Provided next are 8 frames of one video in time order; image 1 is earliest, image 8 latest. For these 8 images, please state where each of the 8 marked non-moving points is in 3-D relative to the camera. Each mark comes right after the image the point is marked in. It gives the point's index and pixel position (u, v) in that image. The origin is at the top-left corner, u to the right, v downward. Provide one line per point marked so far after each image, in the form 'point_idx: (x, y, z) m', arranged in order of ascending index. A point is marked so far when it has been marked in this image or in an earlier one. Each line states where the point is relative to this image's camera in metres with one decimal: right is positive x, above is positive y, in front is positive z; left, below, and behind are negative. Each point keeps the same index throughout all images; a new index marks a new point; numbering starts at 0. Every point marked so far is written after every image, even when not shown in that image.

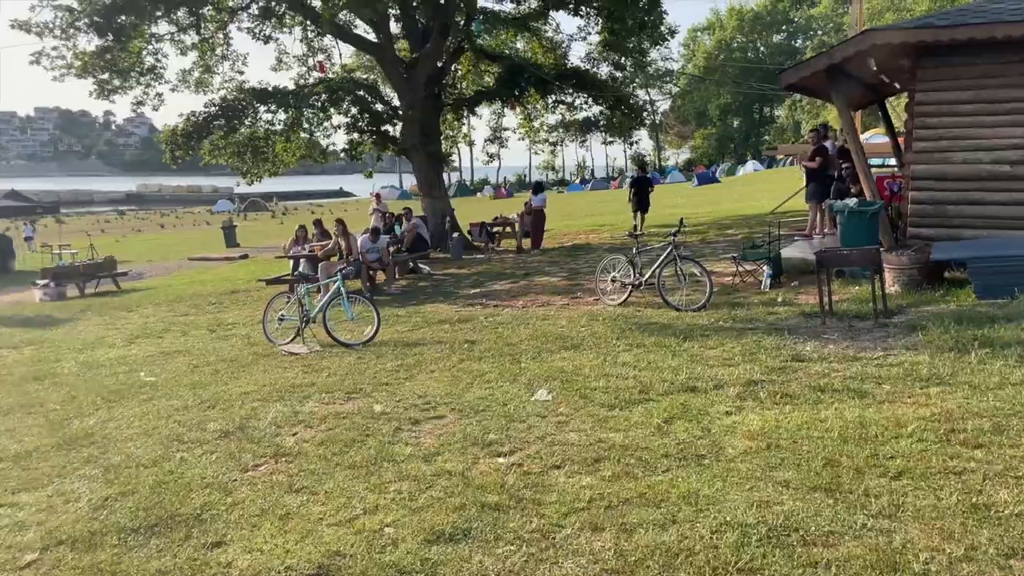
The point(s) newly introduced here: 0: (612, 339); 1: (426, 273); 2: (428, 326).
0: (+1.0, -0.5, +8.1) m
1: (-1.7, +0.3, +15.9) m
2: (-1.1, -0.5, +10.3) m
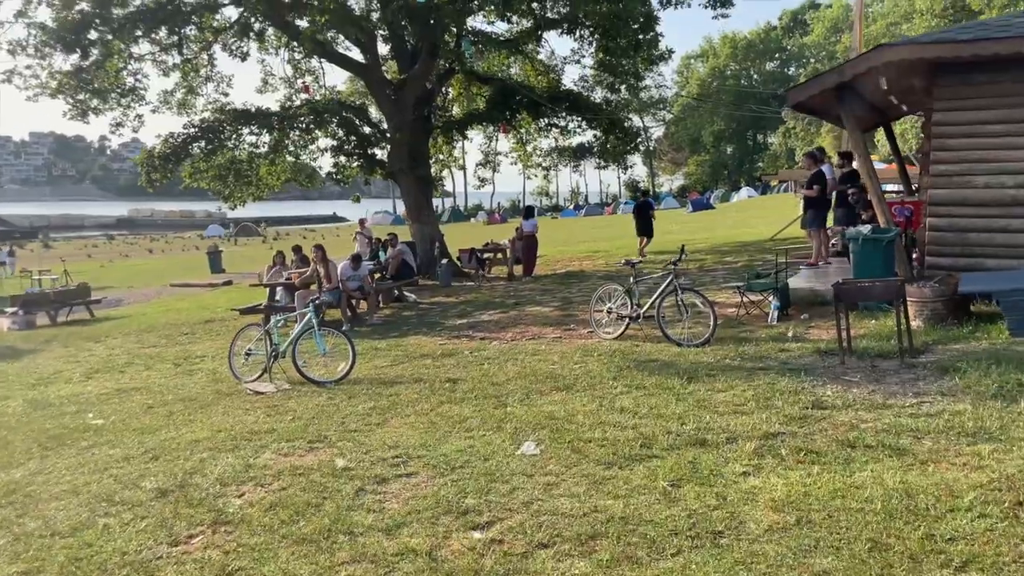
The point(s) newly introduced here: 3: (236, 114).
0: (+0.9, -0.8, +7.3) m
1: (-1.9, -0.3, +15.2) m
2: (-1.2, -0.8, +9.5) m
3: (-6.6, +4.2, +19.4) m
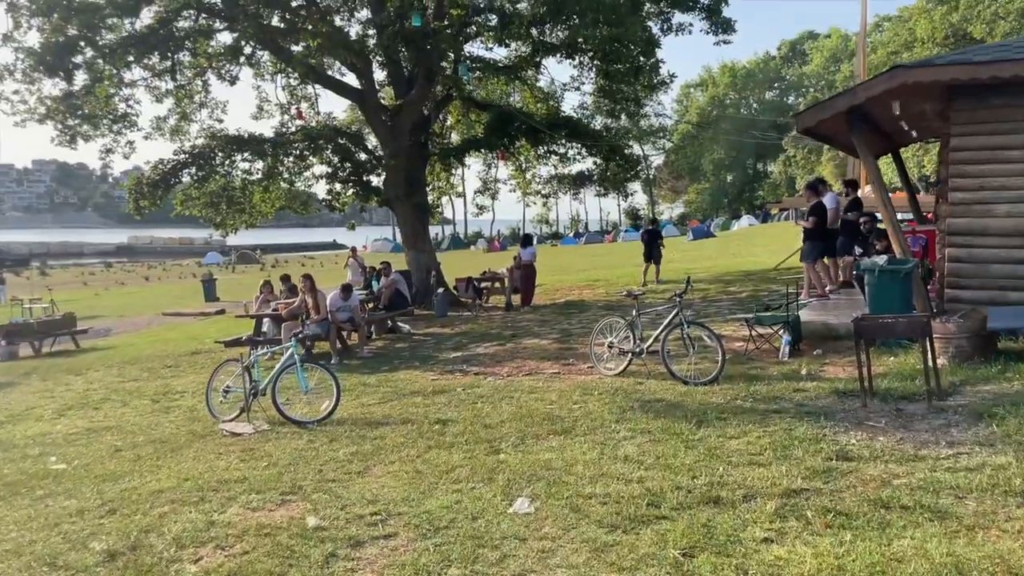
0: (+0.8, -1.1, +6.7) m
1: (-1.9, -0.8, +14.6) m
2: (-1.3, -1.2, +9.0) m
3: (-6.6, +3.5, +19.0) m
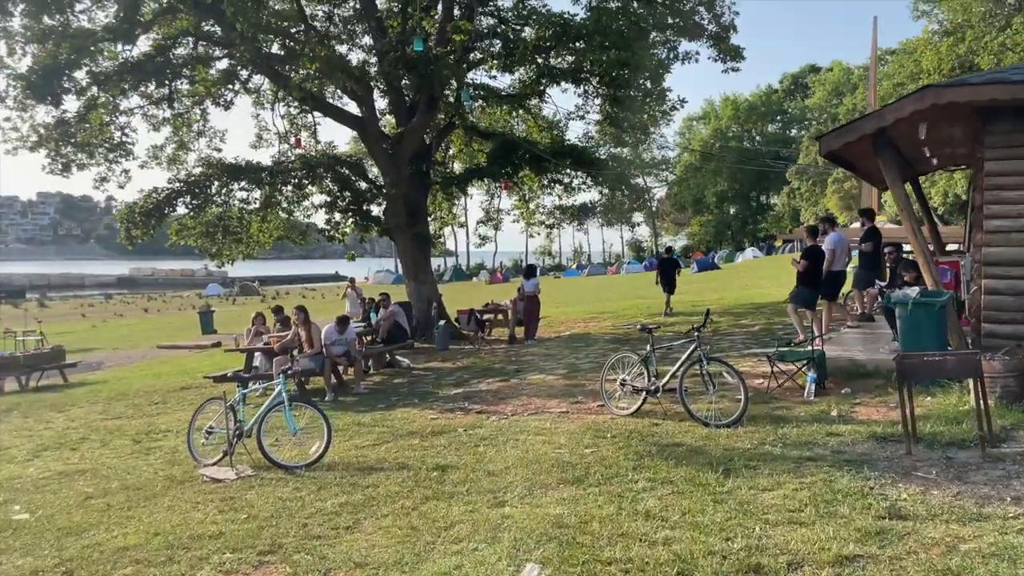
0: (+0.9, -1.4, +6.1) m
1: (-1.8, -1.4, +14.0) m
2: (-1.2, -1.6, +8.3) m
3: (-6.5, +2.7, +18.6) m
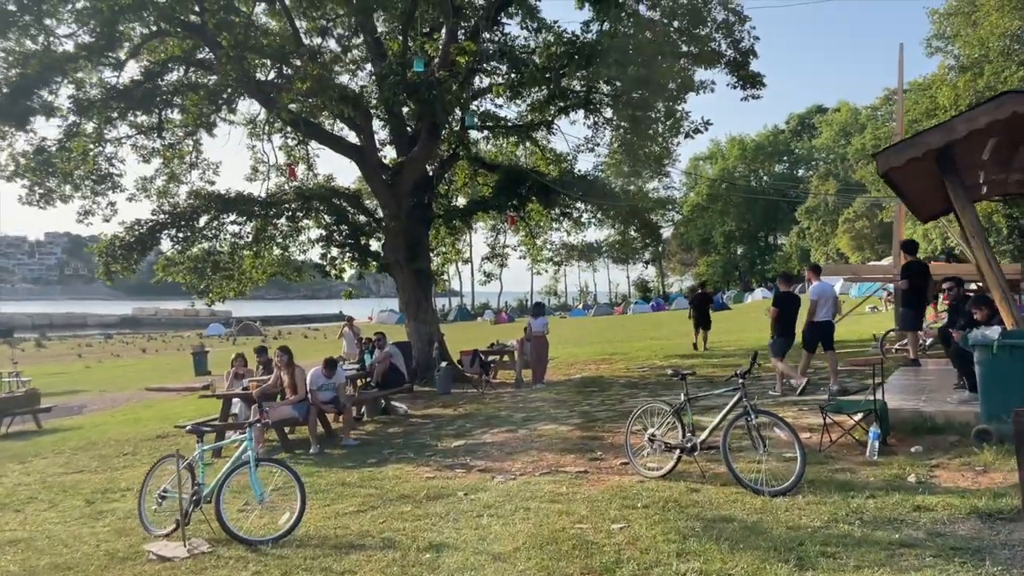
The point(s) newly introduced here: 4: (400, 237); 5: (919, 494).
0: (+0.9, -1.6, +4.8) m
1: (-1.7, -2.0, +12.7) m
2: (-1.1, -1.9, +7.0) m
3: (-6.4, +1.9, +17.5) m
4: (-2.4, +1.1, +17.6) m
5: (+2.9, -1.4, +5.7) m
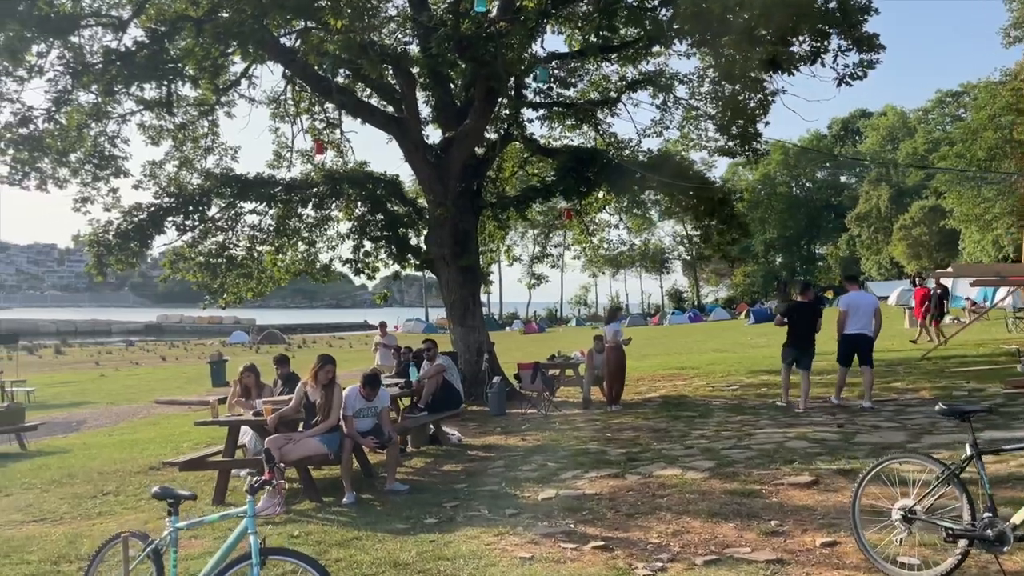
0: (+1.7, -1.4, +2.0) m
1: (-0.7, -1.9, +10.0) m
2: (-0.2, -1.8, +4.3) m
3: (-5.2, +1.9, +15.0) m
4: (-1.2, +1.1, +15.0) m
5: (+3.7, -1.3, +2.9) m
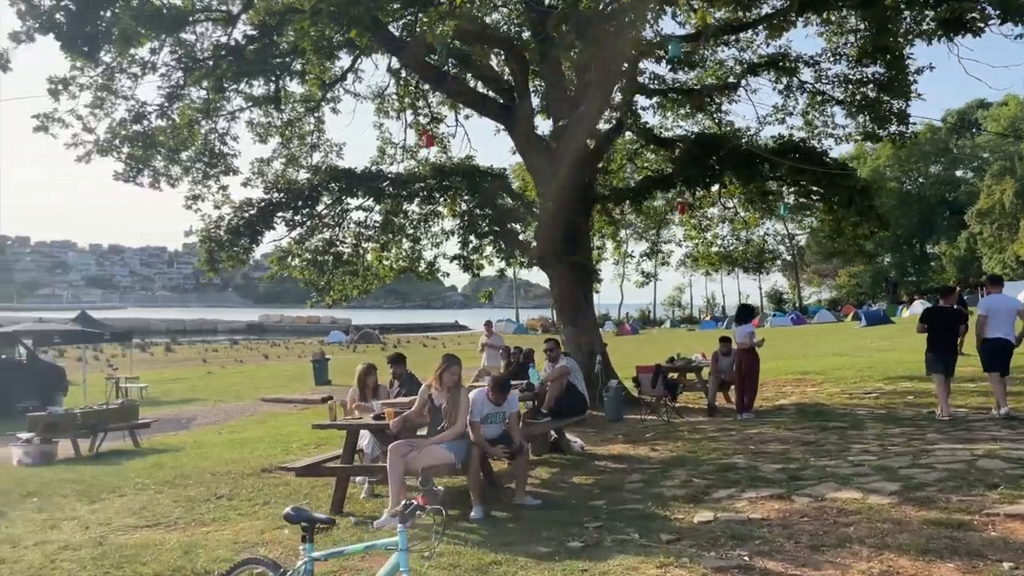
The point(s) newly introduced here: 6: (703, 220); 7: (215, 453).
0: (+2.3, -1.4, +1.0) m
1: (+0.8, -1.9, +9.2) m
2: (+0.6, -1.7, +3.5) m
3: (-3.1, +2.0, +14.7) m
4: (+0.8, +1.1, +14.2) m
5: (+4.4, -1.3, +1.7) m
6: (+4.5, +1.6, +19.1) m
7: (-4.5, -2.5, +12.3) m
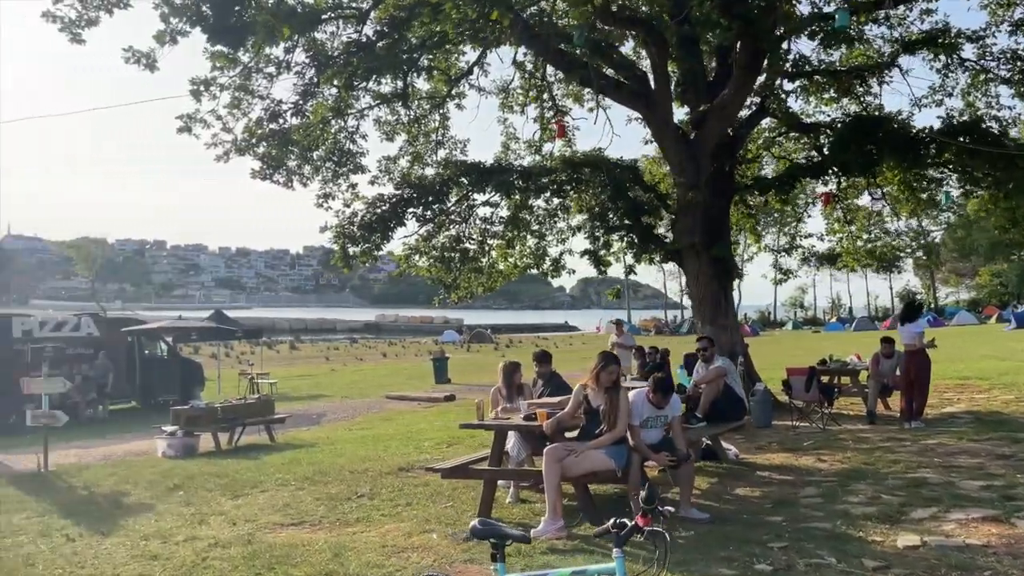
0: (+2.8, -1.3, +0.1) m
1: (+2.4, -1.8, +8.4) m
2: (+1.4, -1.6, +2.8) m
3: (-0.8, +2.0, +14.4) m
4: (+3.1, +1.2, +13.4) m
5: (+4.9, -1.2, +0.5) m
6: (+7.4, +1.6, +17.8) m
7: (-2.5, -2.4, +12.2) m
